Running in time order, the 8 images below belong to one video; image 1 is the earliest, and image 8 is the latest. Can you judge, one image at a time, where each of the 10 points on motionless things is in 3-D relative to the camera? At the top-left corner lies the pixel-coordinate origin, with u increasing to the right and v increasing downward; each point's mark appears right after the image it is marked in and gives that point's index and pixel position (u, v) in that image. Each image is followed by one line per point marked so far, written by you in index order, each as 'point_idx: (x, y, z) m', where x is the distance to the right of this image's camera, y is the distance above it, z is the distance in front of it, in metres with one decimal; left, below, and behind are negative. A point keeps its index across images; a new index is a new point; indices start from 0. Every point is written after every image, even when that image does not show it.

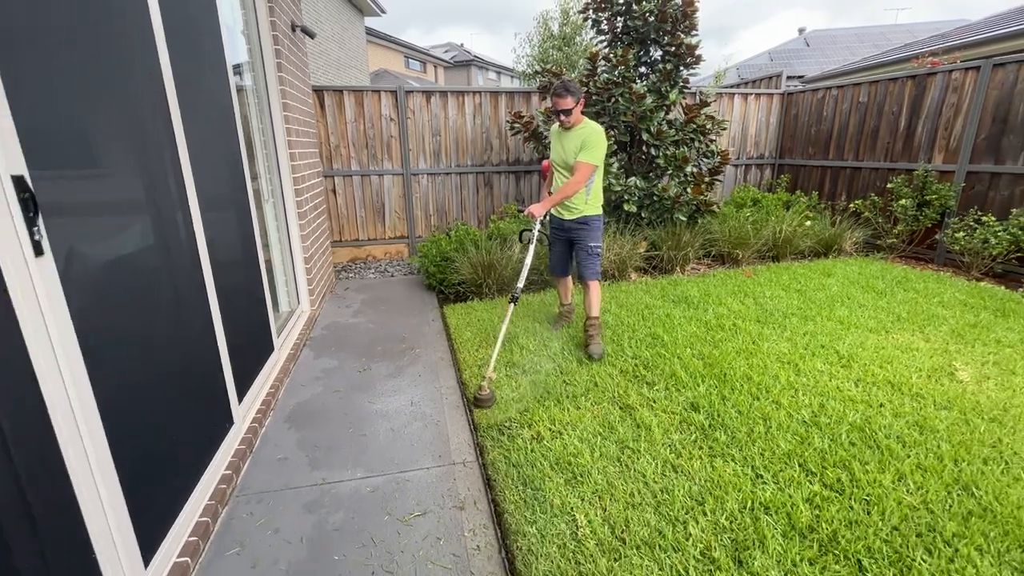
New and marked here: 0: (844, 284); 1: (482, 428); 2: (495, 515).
0: (+2.8, 0.0, +4.1) m
1: (-0.1, -0.7, +2.3) m
2: (-0.1, -0.8, +1.8) m
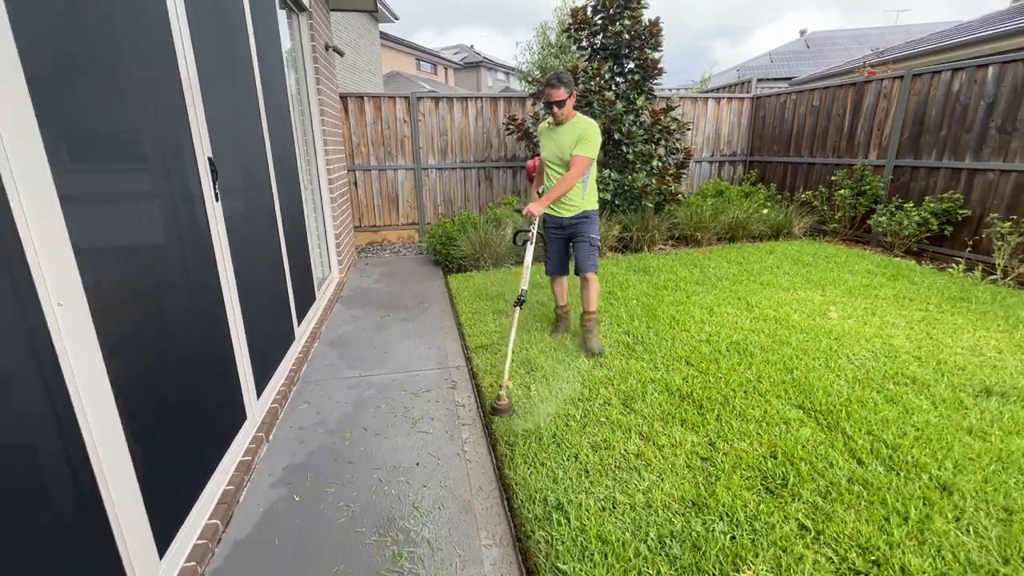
0: (+2.7, +0.3, +4.9) m
1: (-0.3, -0.4, +3.2) m
2: (-0.2, -0.6, +2.7) m
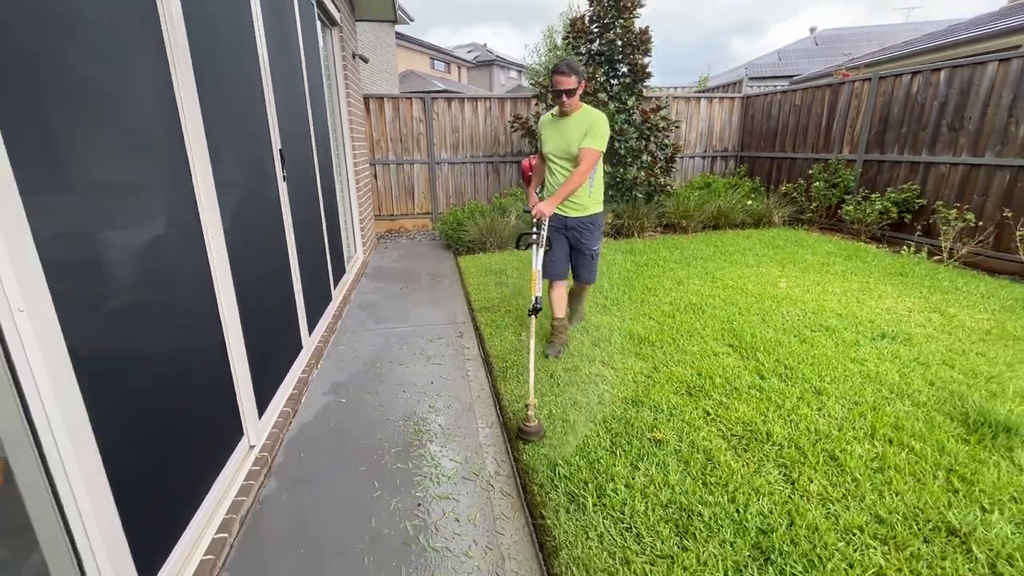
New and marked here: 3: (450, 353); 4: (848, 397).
0: (+2.7, +0.5, +5.4) m
1: (-0.3, -0.2, +3.8) m
2: (-0.2, -0.3, +3.3) m
3: (-0.4, -0.4, +3.1) m
4: (+1.6, -0.5, +2.2) m
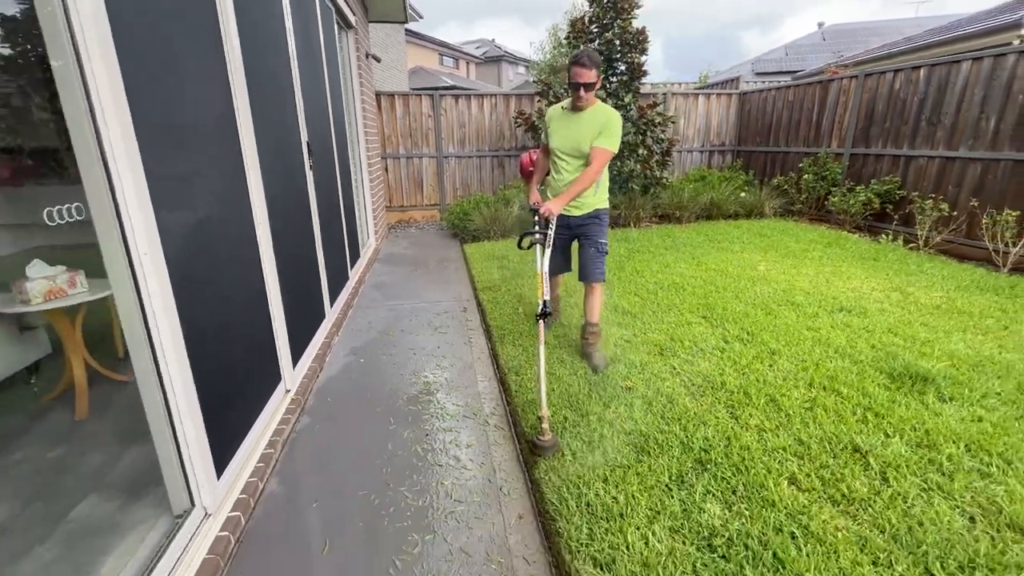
0: (+2.7, +0.7, +5.8) m
1: (-0.3, 0.0, +4.2) m
2: (-0.2, -0.2, +3.7) m
3: (-0.4, -0.3, +3.5) m
4: (+1.5, -0.4, +2.6) m
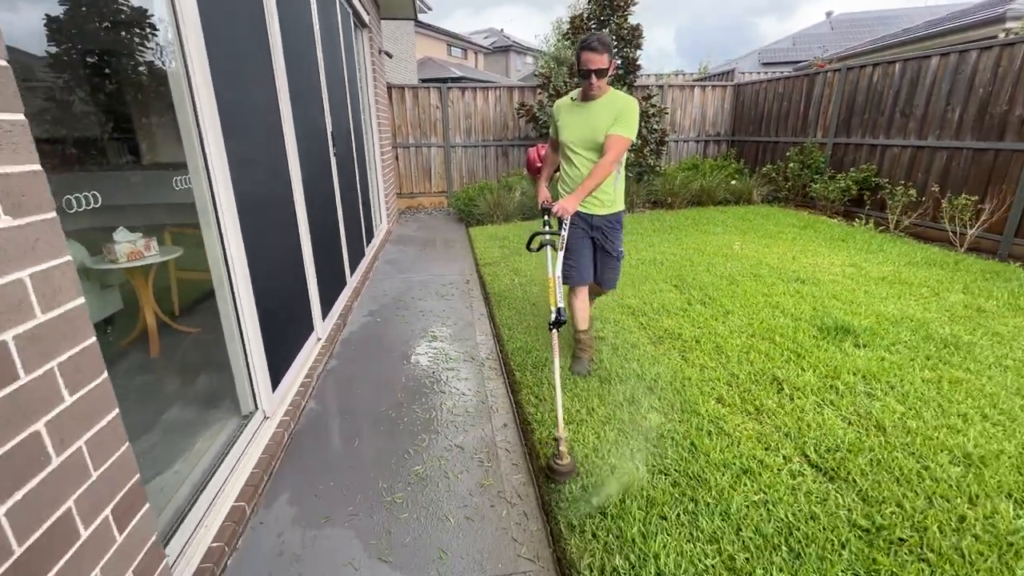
0: (+2.8, +0.9, +6.2) m
1: (-0.3, +0.2, +4.7) m
2: (-0.3, 0.0, +4.2) m
3: (-0.4, 0.0, +4.0) m
4: (+1.5, -0.2, +3.0) m
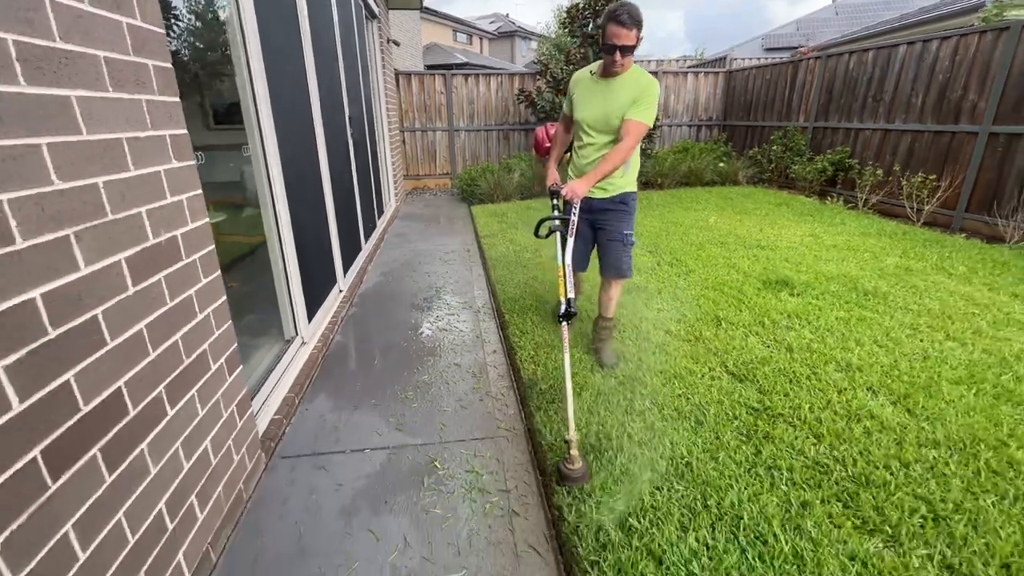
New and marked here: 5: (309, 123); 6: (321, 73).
0: (+2.7, +1.3, +6.6) m
1: (-0.3, +0.6, +5.2) m
2: (-0.3, +0.4, +4.7) m
3: (-0.5, +0.3, +4.5) m
4: (+1.4, +0.1, +3.5) m
5: (-1.3, +1.0, +3.0) m
6: (-1.3, +1.5, +3.4) m
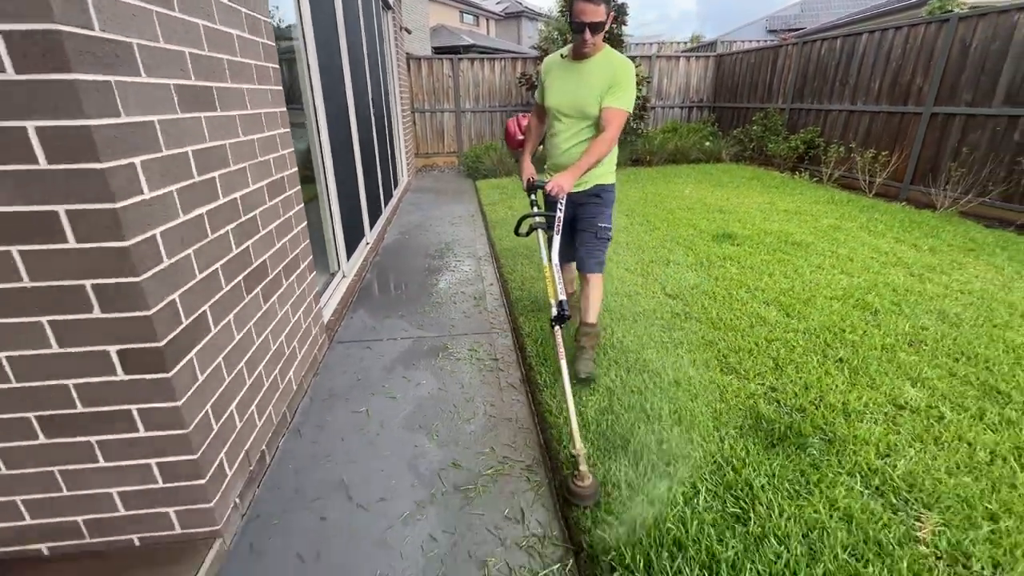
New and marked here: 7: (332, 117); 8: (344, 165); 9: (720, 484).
0: (+2.8, +1.8, +7.3) m
1: (-0.3, +1.0, +5.9) m
2: (-0.3, +0.8, +5.4) m
3: (-0.5, +0.7, +5.2) m
4: (+1.4, +0.5, +4.3) m
5: (-1.3, +1.4, +3.7) m
6: (-1.4, +1.9, +4.1) m
7: (-1.3, +1.2, +3.4) m
8: (-1.3, +0.9, +3.6) m
9: (+0.7, -0.6, +1.6) m
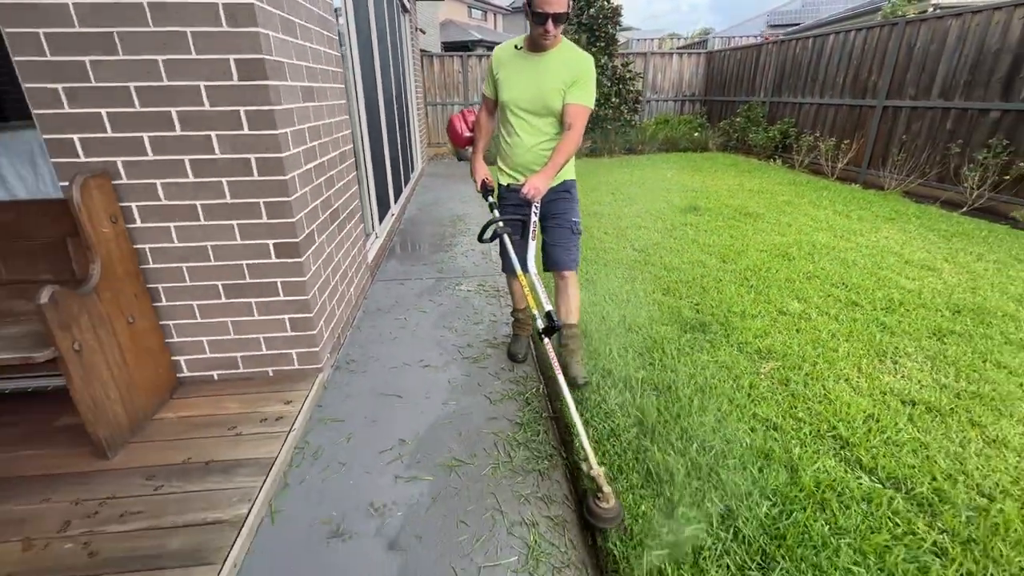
0: (+2.8, +2.2, +8.1) m
1: (-0.3, +1.4, +6.7) m
2: (-0.3, +1.2, +6.2) m
3: (-0.5, +1.1, +6.1) m
4: (+1.4, +0.9, +5.1) m
5: (-1.3, +1.8, +4.6) m
6: (-1.3, +2.3, +4.9) m
7: (-1.3, +1.6, +4.2) m
8: (-1.3, +1.3, +4.5) m
9: (+0.6, -0.3, +2.4) m
